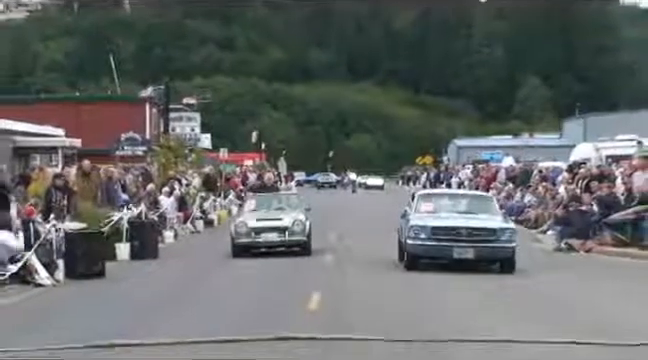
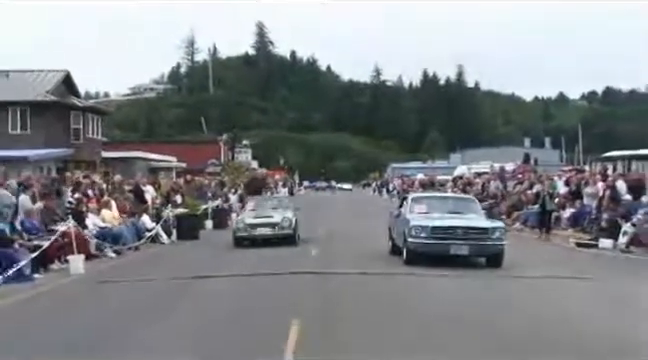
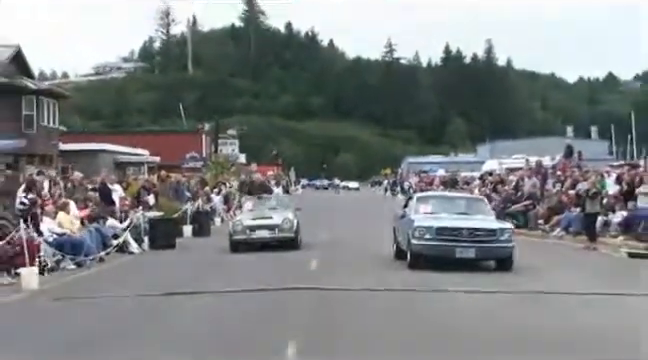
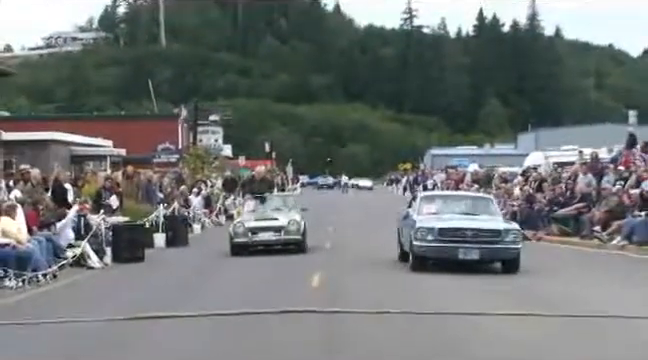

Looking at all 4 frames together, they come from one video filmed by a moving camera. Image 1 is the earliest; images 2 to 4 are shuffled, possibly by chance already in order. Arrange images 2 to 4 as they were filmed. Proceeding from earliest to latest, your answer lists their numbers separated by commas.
4, 3, 2
